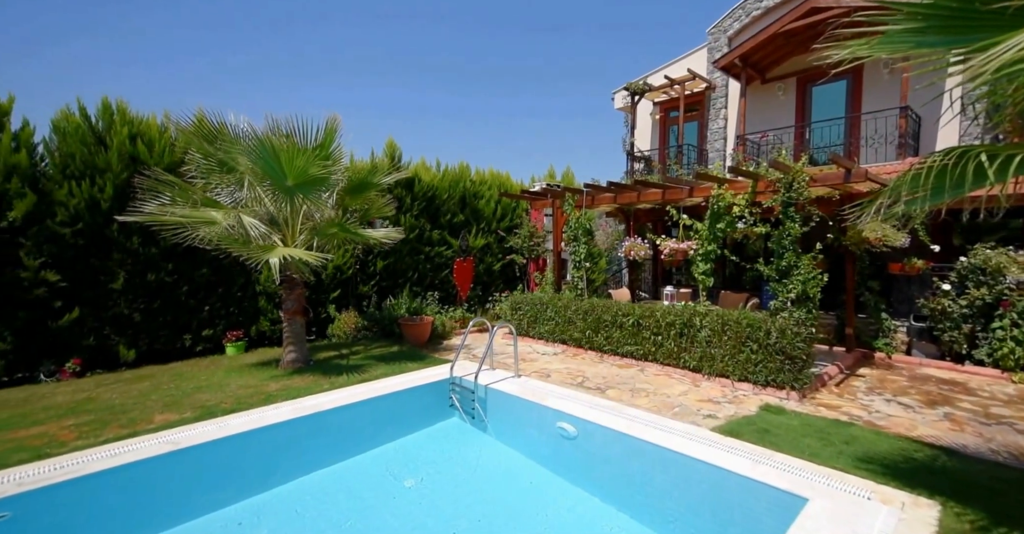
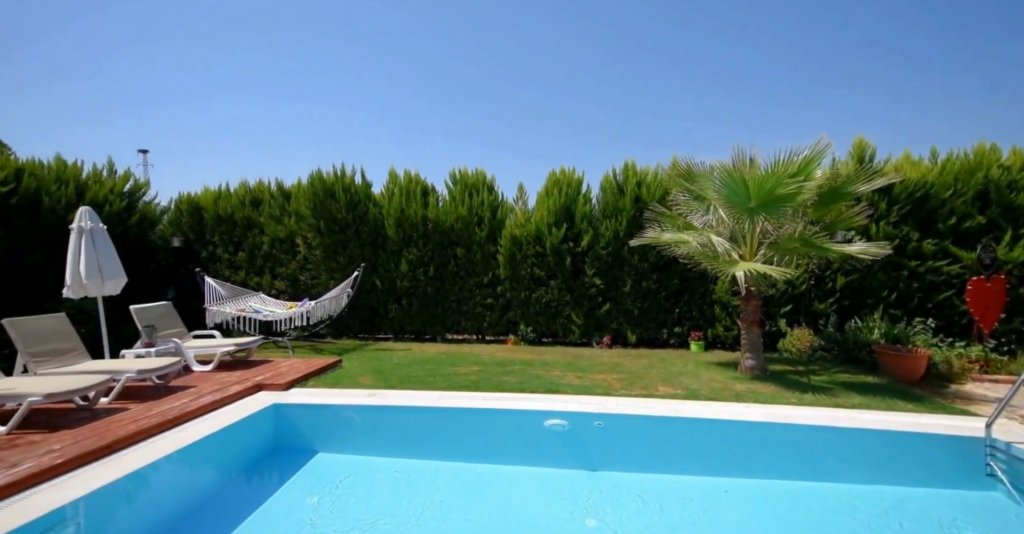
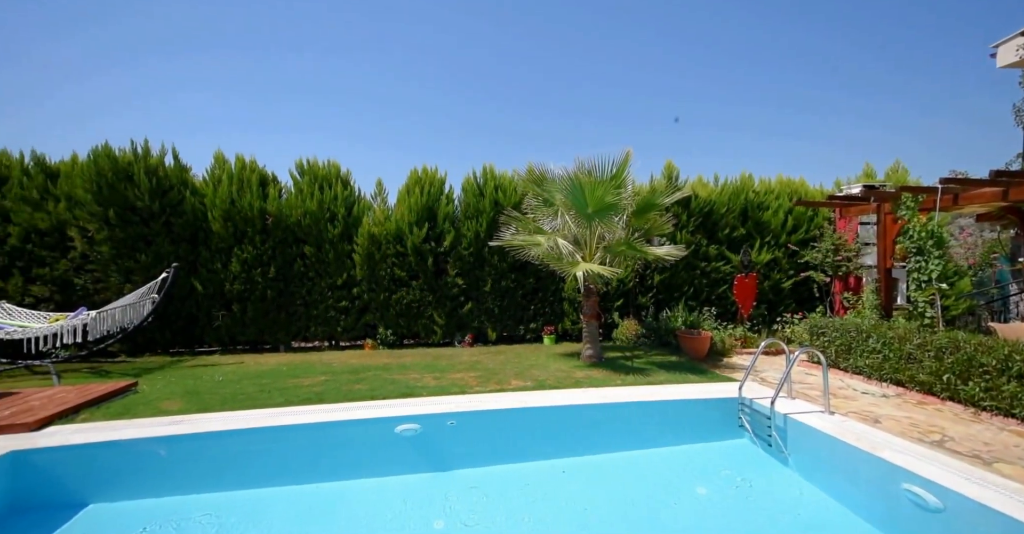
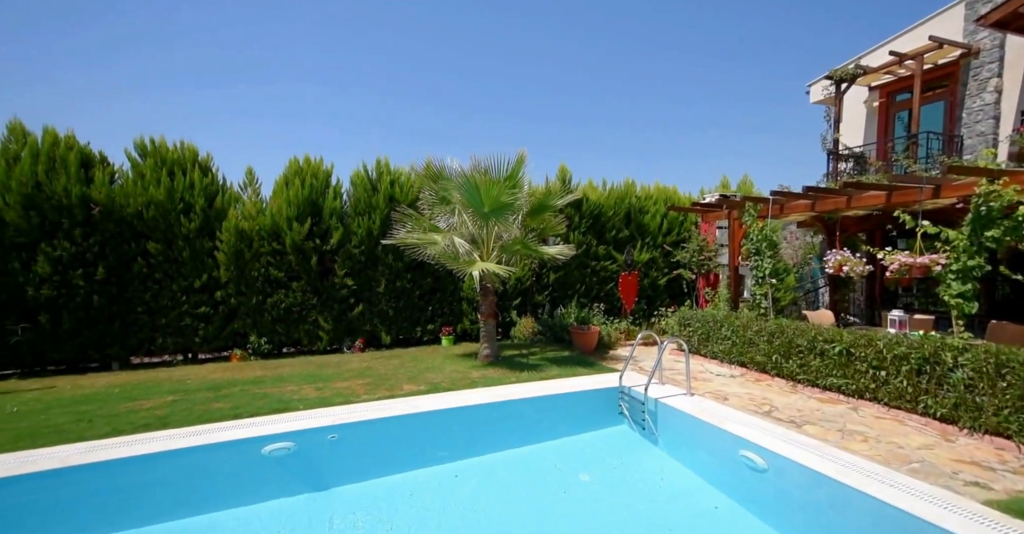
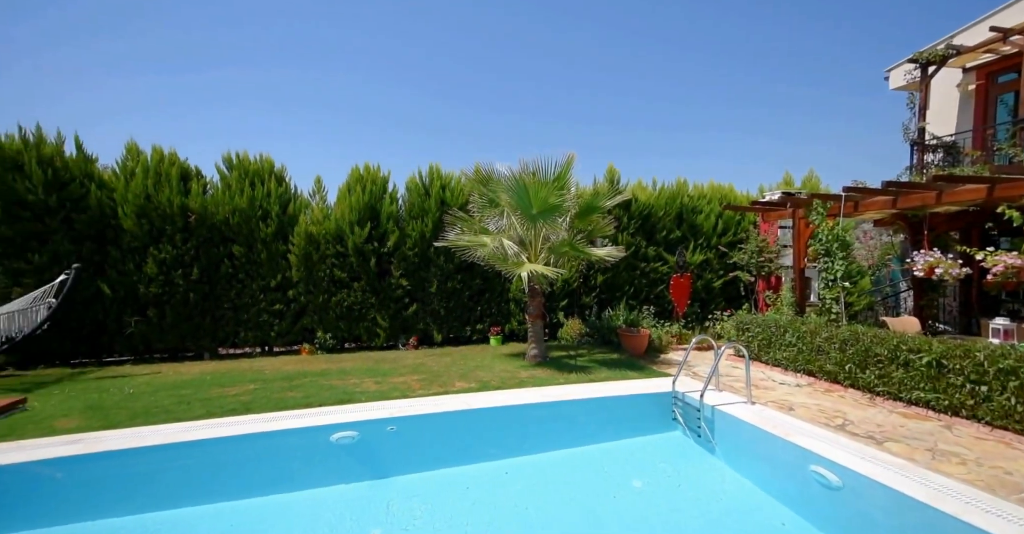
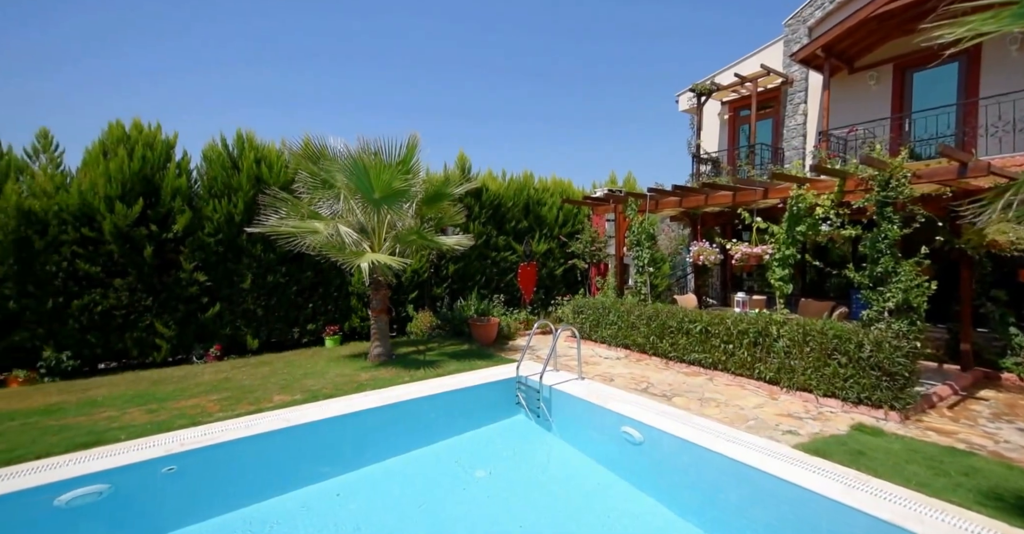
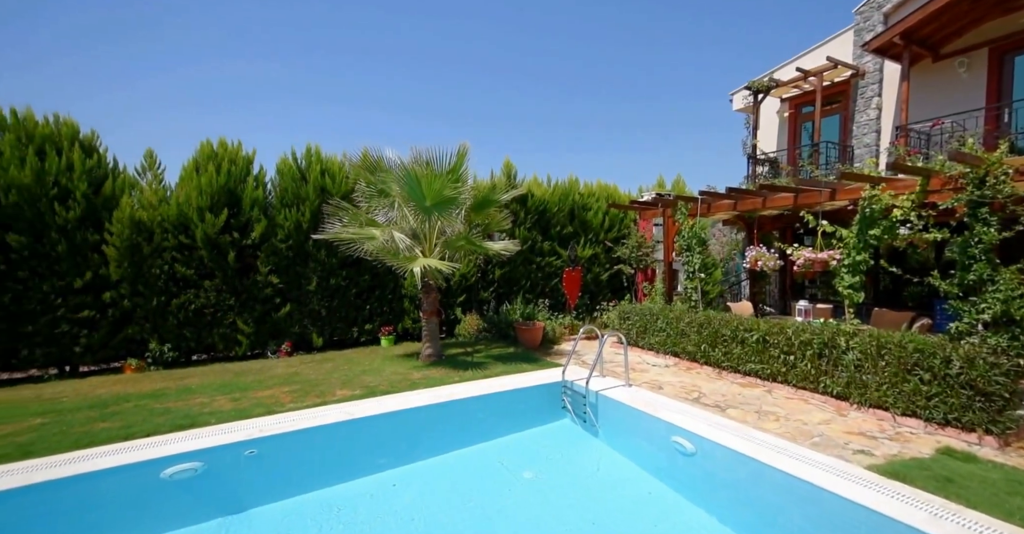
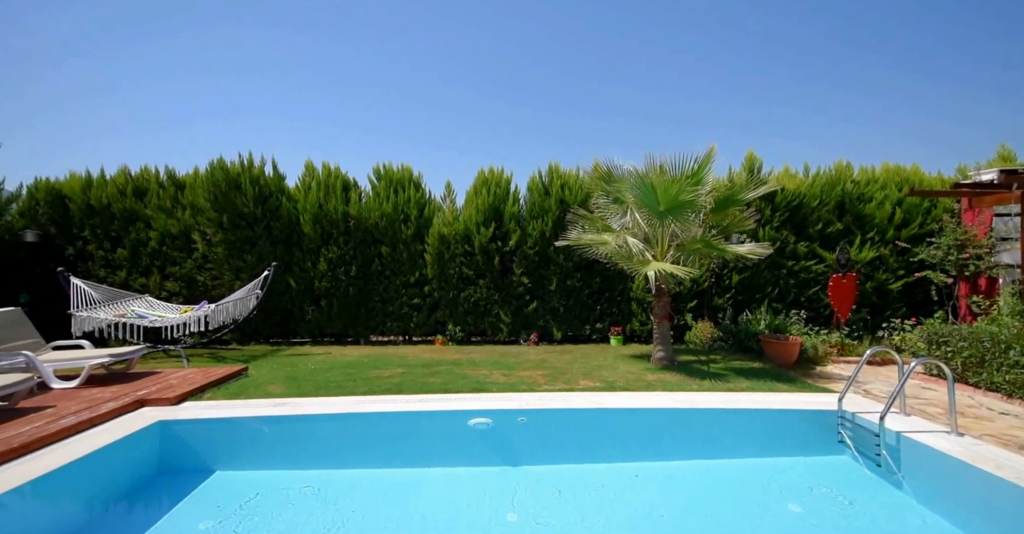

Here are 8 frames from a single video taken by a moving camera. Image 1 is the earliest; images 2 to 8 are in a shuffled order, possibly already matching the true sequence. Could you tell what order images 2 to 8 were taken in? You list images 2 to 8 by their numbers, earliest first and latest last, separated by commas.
6, 7, 4, 5, 3, 8, 2
